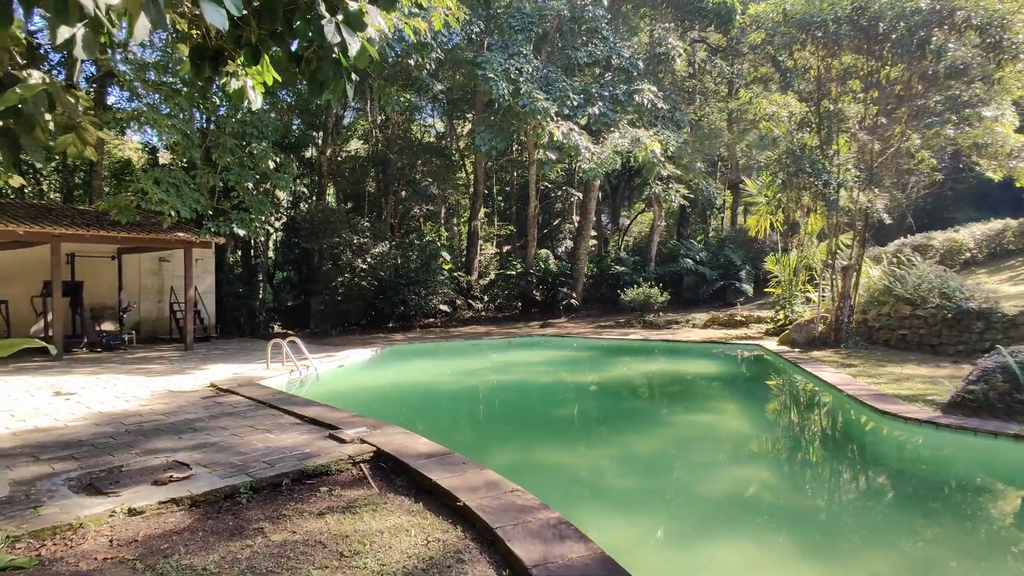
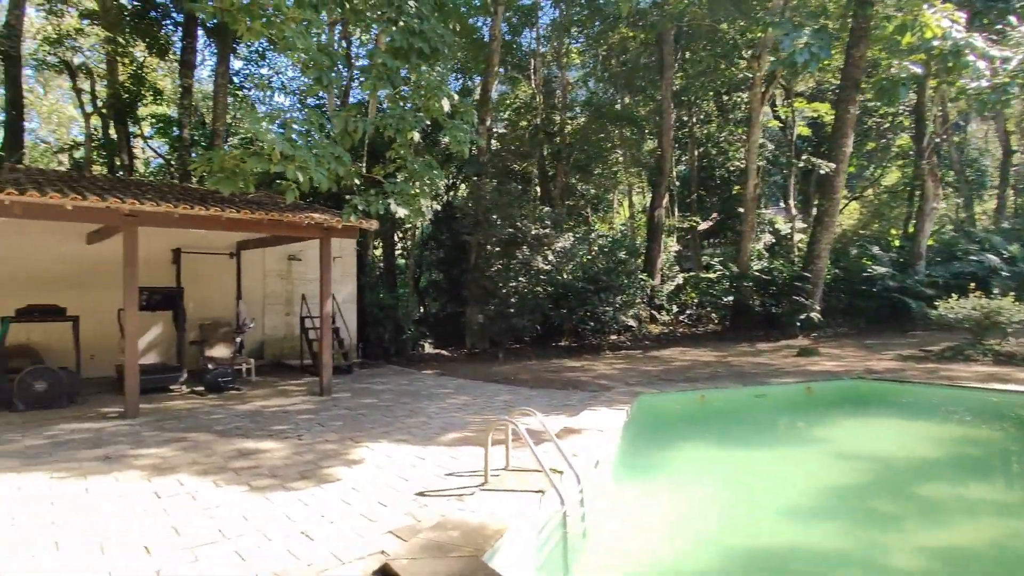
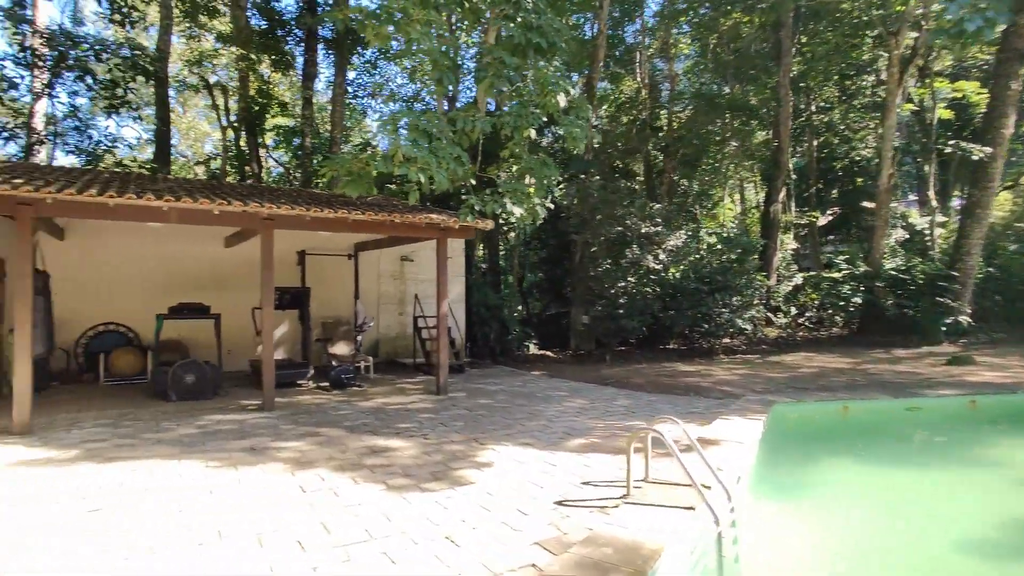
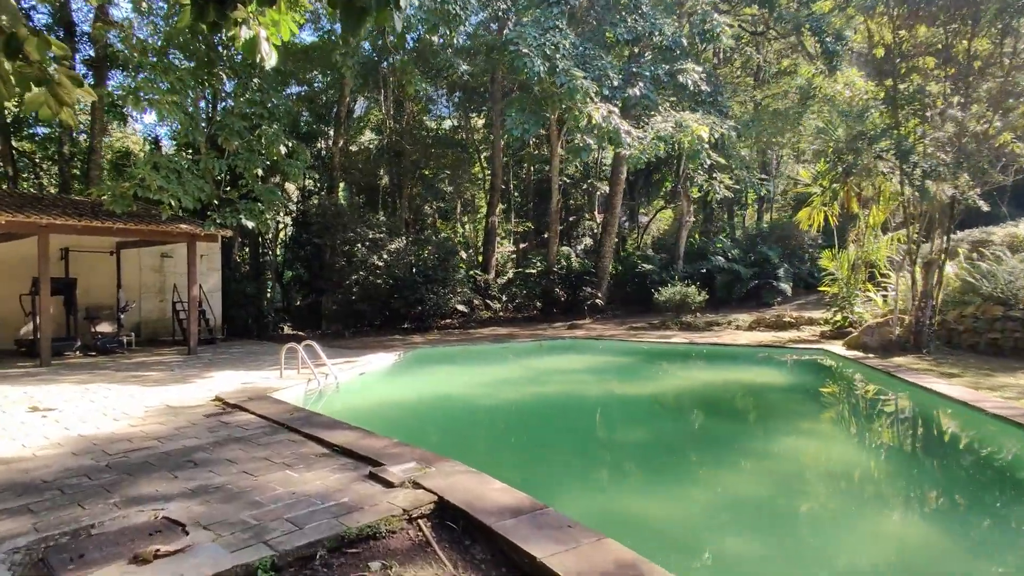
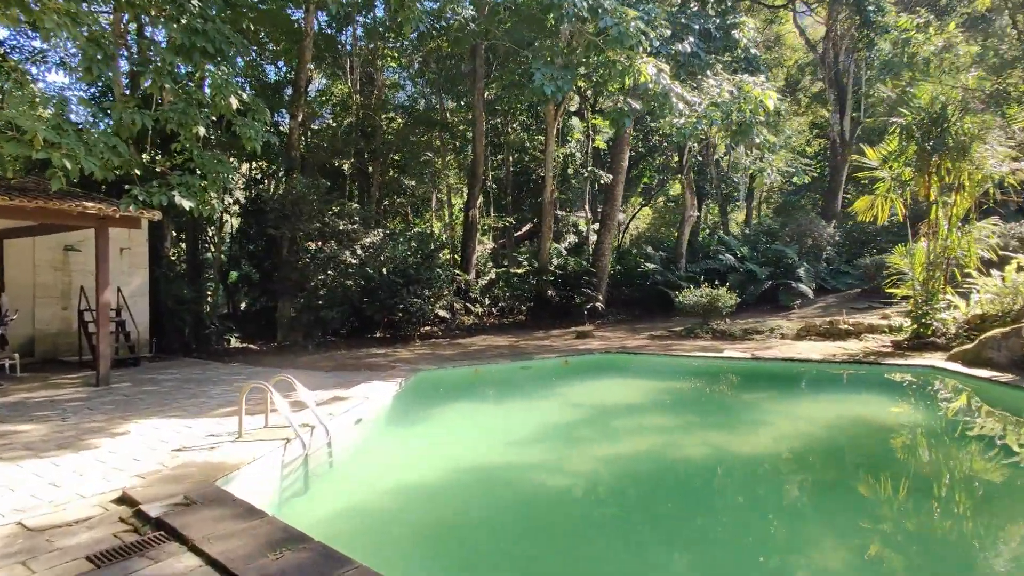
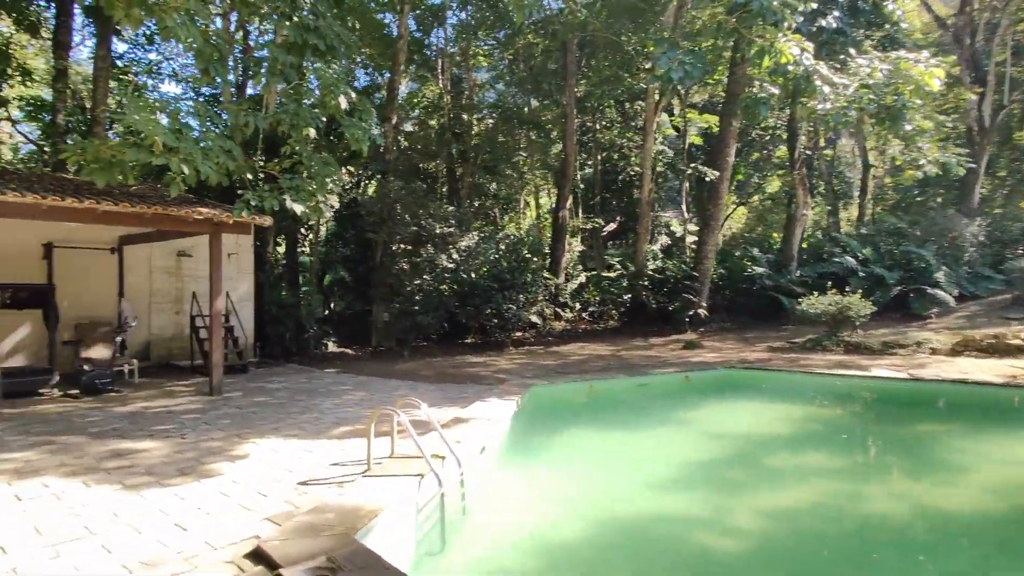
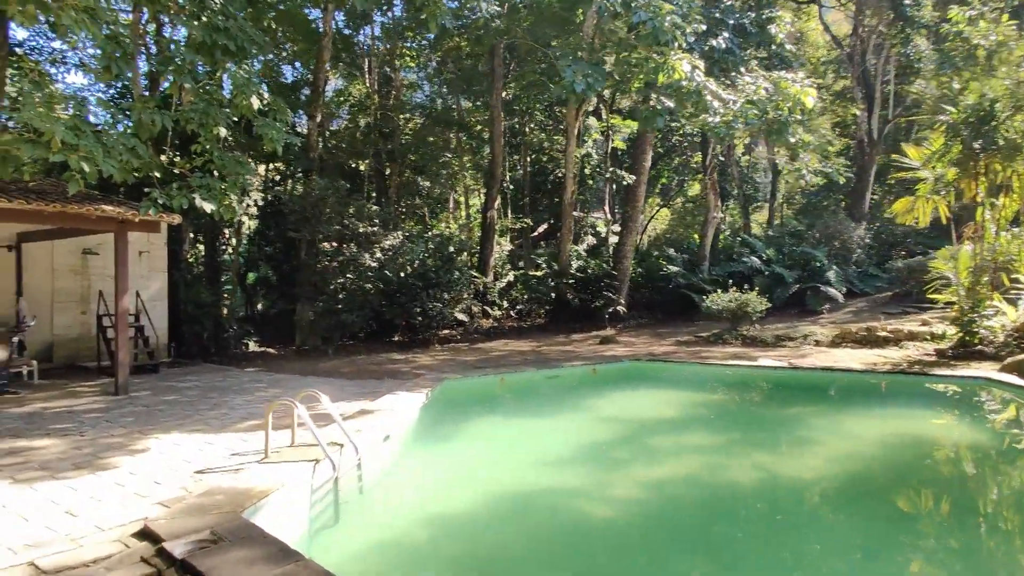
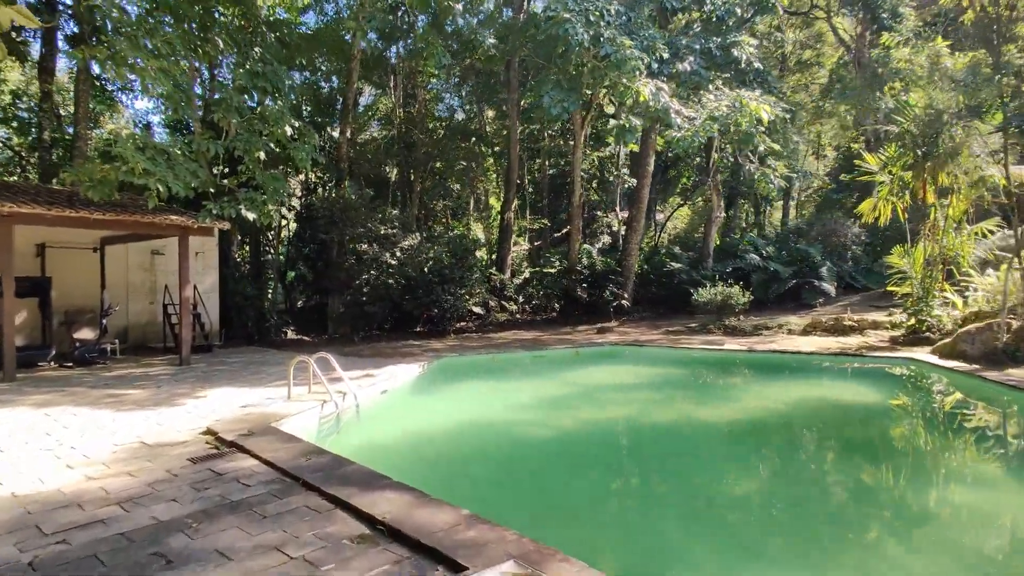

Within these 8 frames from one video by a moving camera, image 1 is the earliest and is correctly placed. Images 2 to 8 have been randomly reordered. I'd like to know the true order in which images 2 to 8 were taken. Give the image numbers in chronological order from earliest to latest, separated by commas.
4, 8, 5, 7, 6, 2, 3
